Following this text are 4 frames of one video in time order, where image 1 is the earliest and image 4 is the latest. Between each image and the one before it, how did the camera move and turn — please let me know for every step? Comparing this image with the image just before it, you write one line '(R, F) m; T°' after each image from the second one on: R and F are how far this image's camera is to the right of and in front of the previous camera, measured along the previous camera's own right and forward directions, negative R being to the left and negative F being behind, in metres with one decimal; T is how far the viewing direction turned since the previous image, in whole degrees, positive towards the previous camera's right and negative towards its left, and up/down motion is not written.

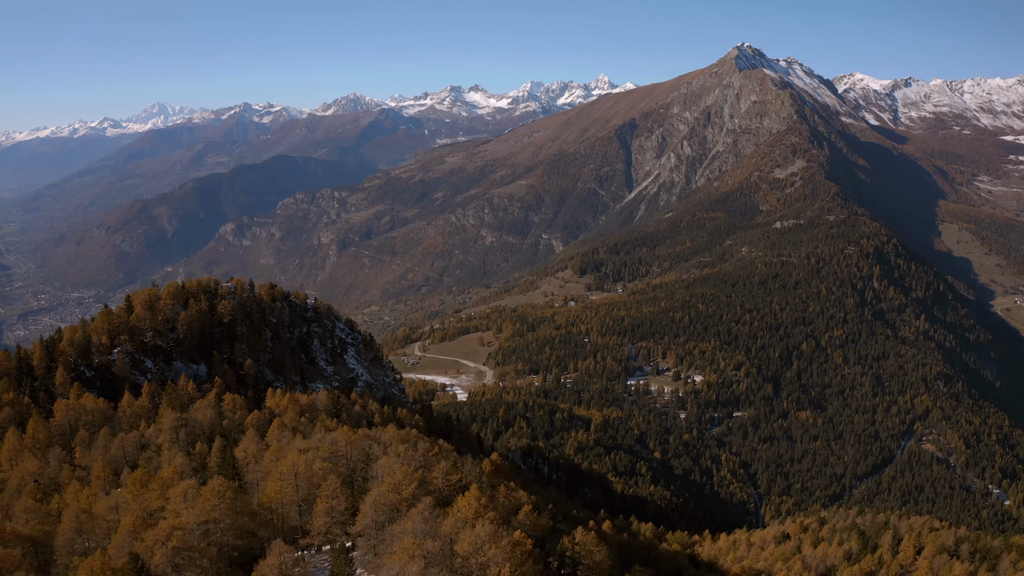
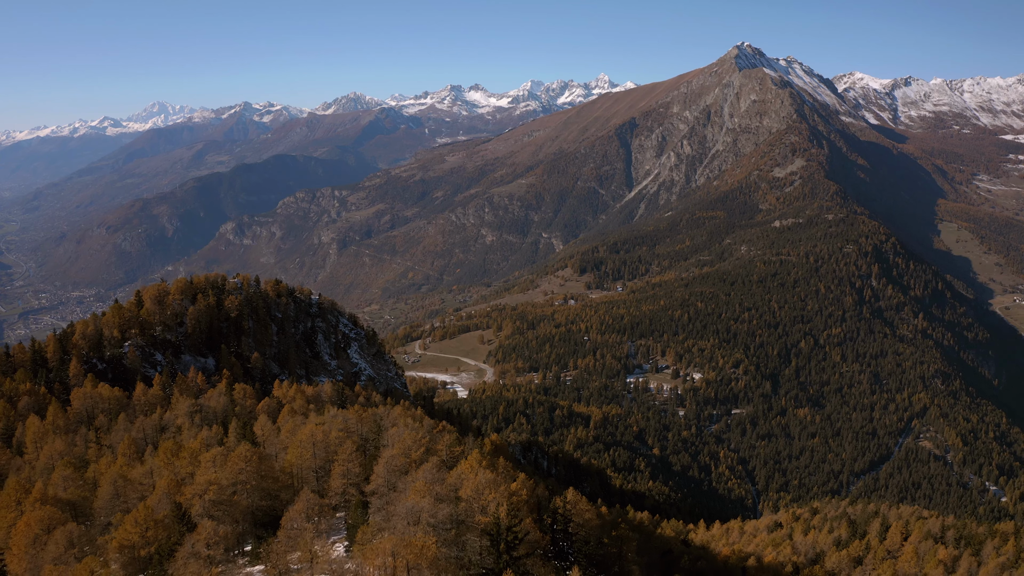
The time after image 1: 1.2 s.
(+0.2, -4.0) m; 0°
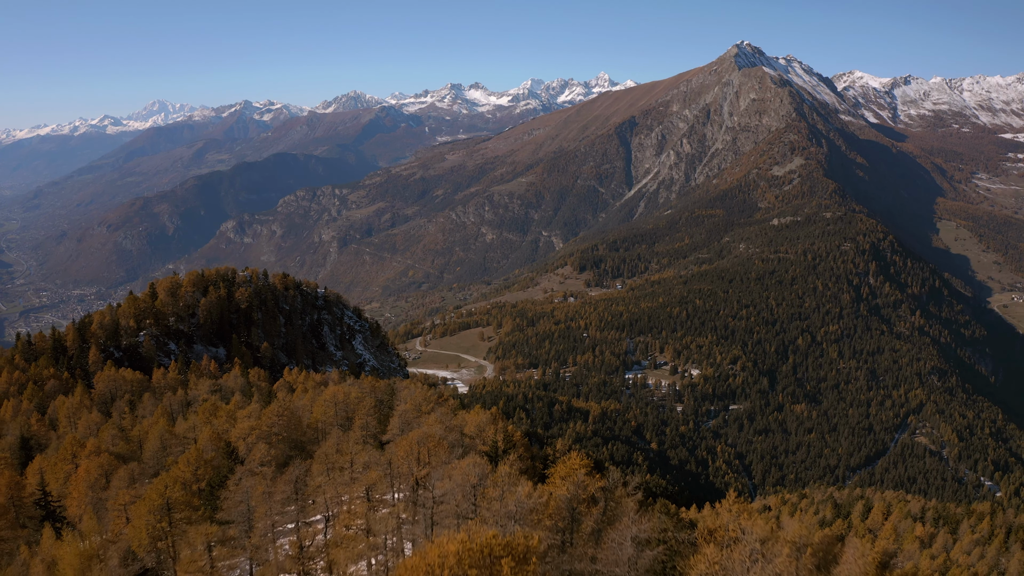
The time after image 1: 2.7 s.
(+0.2, -6.1) m; 0°
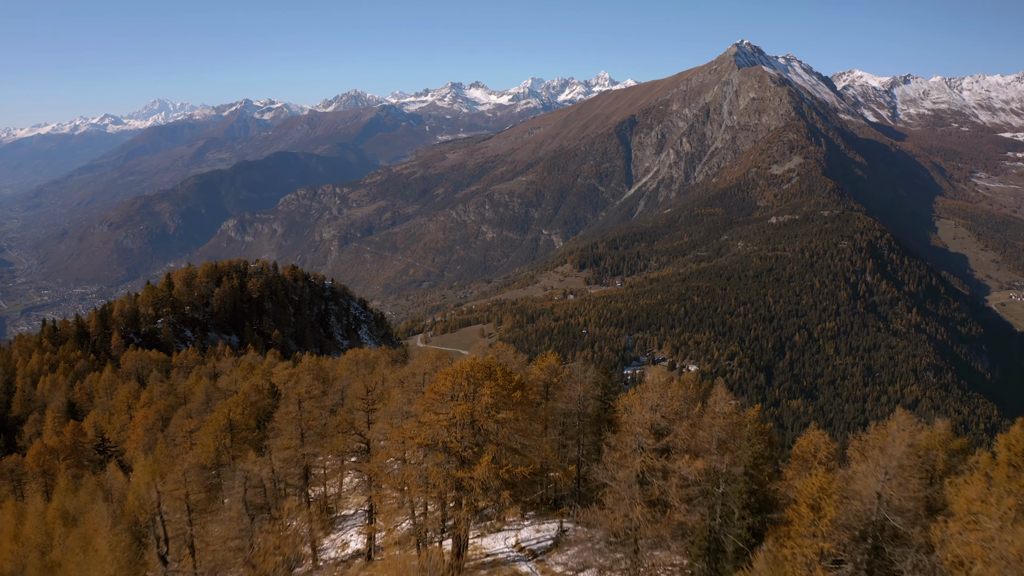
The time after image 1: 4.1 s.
(+0.3, -7.8) m; 0°
